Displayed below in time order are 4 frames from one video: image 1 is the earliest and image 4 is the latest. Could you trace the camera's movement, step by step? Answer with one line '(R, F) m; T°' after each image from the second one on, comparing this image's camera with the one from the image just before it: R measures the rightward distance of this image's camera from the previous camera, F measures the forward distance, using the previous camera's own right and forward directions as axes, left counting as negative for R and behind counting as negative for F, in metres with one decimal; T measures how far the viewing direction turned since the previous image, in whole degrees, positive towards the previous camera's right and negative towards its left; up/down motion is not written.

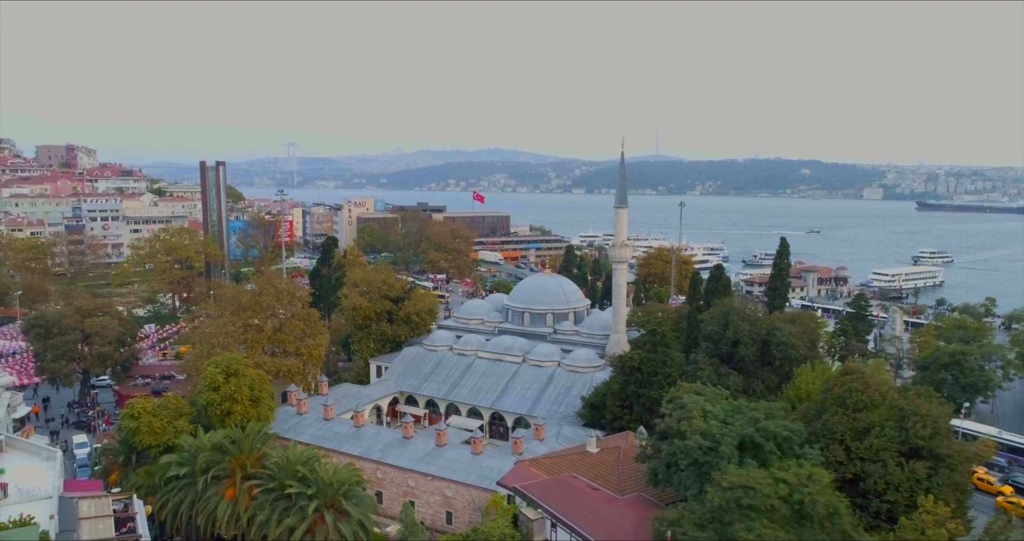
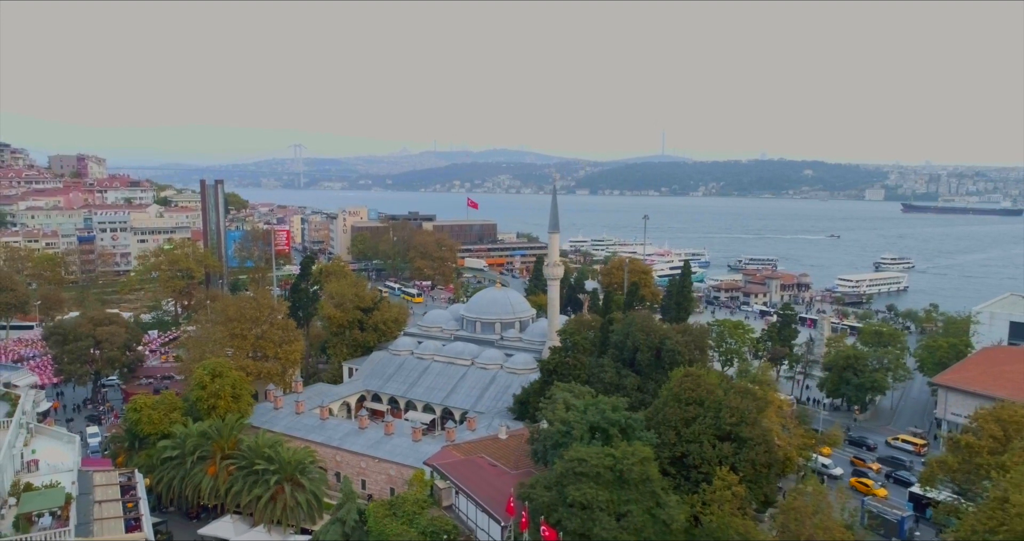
(+2.0, -3.5) m; -1°
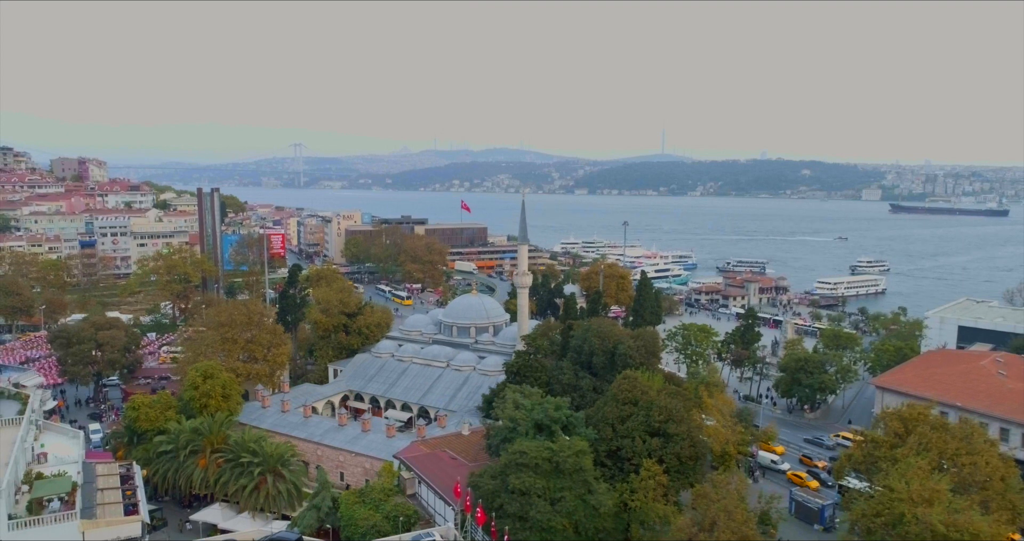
(+1.0, -1.9) m; 0°
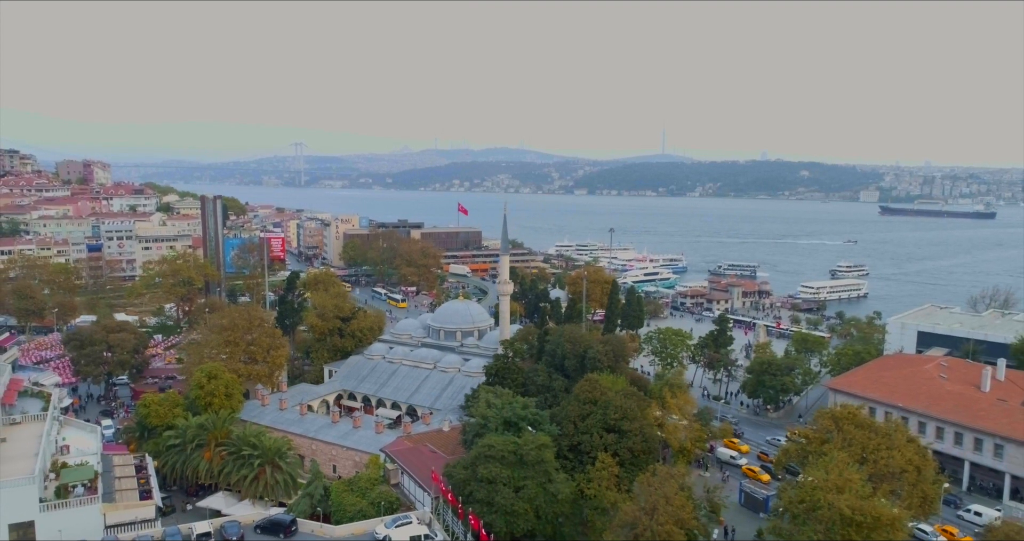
(+0.7, -2.0) m; 0°
